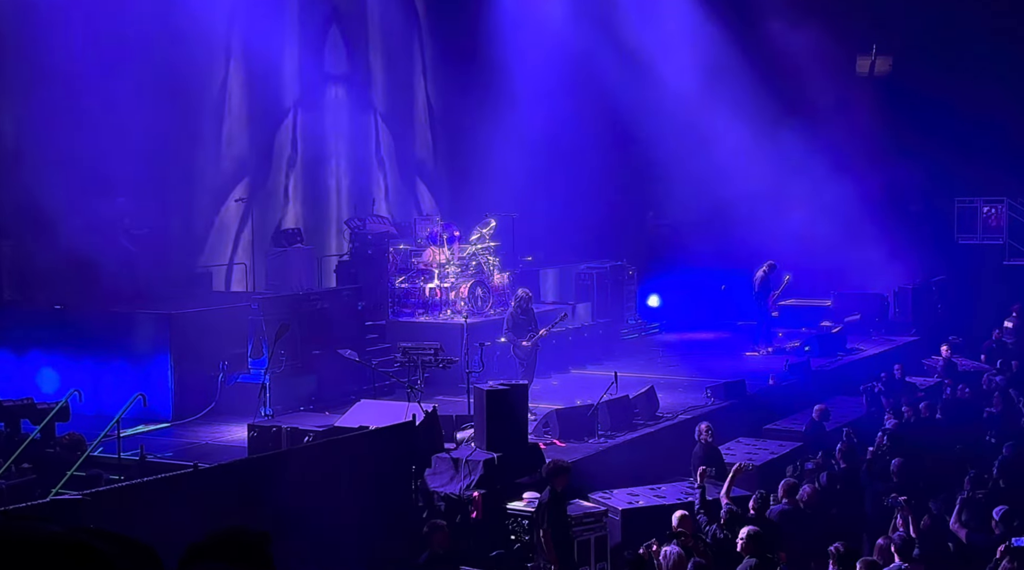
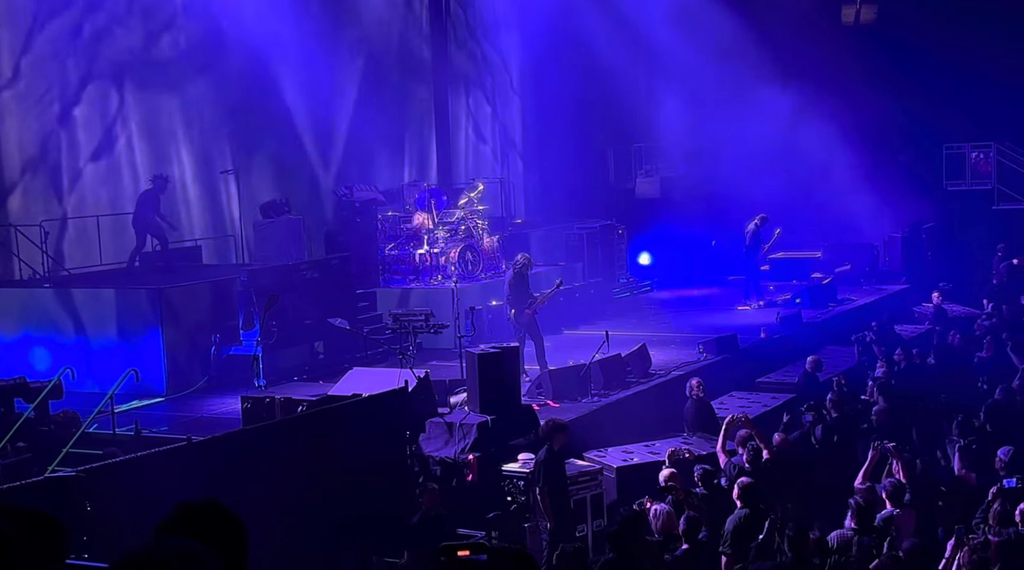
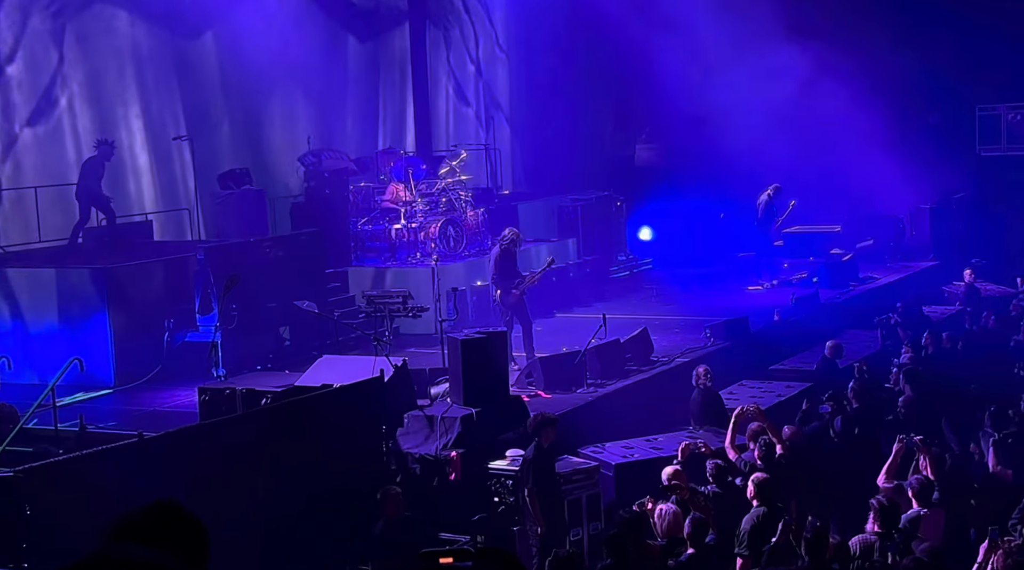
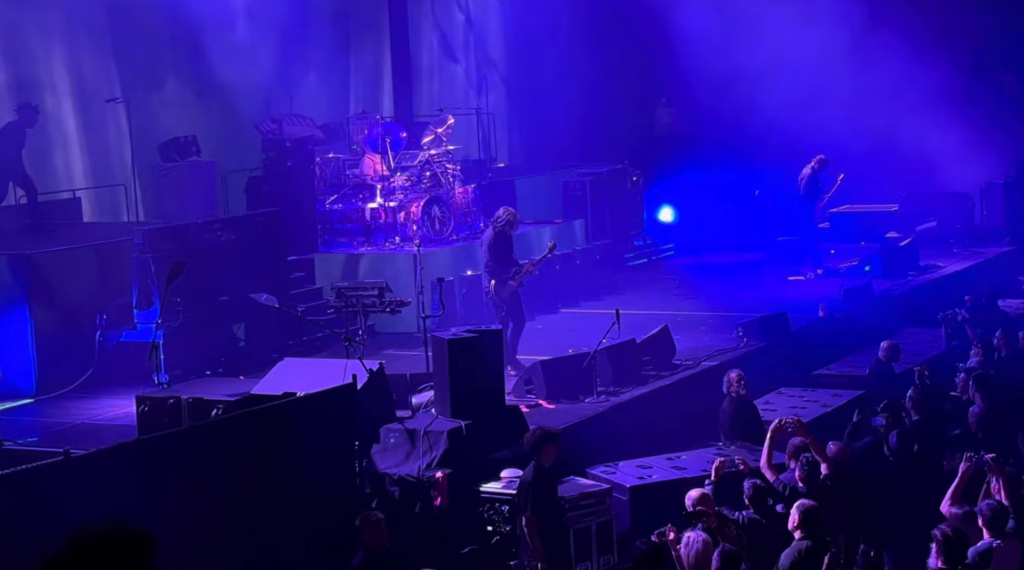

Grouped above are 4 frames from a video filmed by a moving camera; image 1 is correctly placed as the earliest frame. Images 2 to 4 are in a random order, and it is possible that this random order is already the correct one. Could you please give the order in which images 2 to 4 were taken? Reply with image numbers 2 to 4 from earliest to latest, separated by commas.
2, 3, 4
